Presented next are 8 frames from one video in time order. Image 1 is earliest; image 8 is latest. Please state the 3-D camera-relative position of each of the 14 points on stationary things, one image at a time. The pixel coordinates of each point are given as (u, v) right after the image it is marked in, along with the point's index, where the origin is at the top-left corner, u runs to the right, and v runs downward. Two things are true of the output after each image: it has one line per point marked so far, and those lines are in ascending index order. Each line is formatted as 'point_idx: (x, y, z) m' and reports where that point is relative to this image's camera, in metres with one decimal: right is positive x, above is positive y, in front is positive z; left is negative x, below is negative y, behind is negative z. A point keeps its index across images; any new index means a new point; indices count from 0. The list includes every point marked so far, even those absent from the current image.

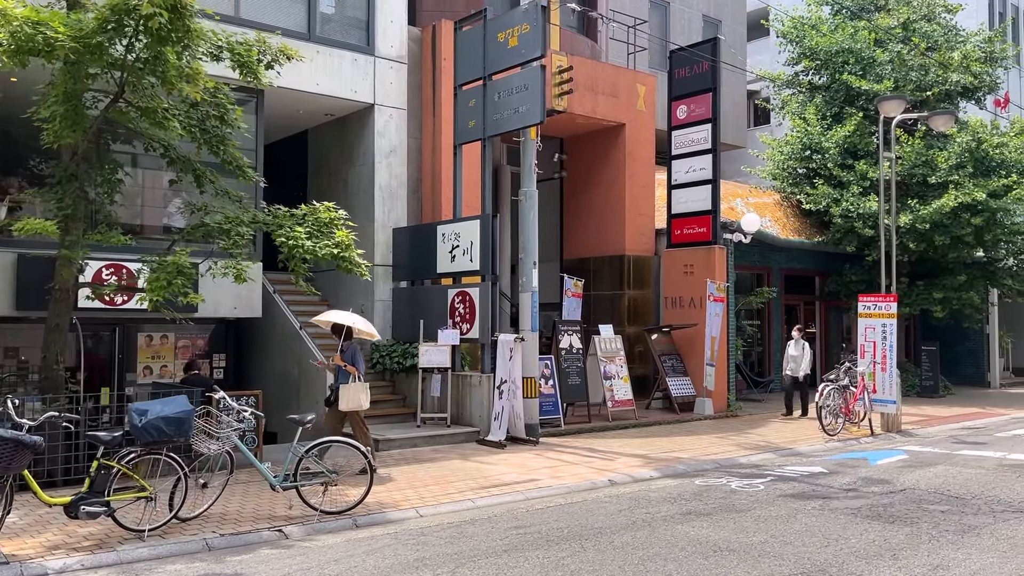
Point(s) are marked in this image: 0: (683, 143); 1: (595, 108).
0: (+3.4, +2.9, +17.3) m
1: (+1.6, +3.5, +17.2) m
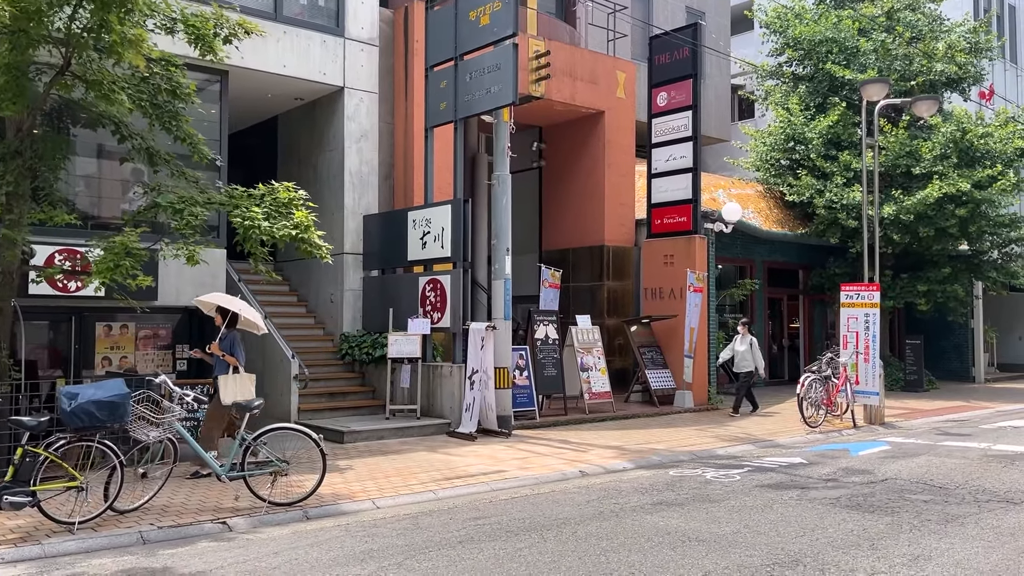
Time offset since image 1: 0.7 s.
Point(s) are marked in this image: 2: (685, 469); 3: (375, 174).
0: (+2.9, +3.0, +16.9) m
1: (+1.2, +3.7, +16.8) m
2: (+1.9, -2.0, +9.5) m
3: (-2.3, +1.9, +14.4) m
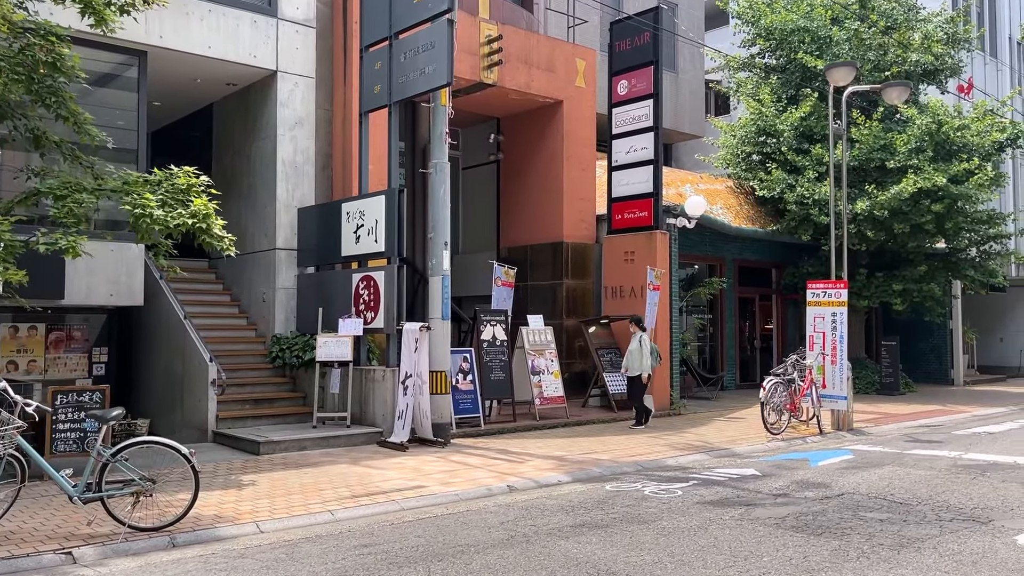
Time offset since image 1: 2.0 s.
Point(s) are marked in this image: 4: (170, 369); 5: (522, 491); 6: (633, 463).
0: (+2.0, +3.1, +16.1) m
1: (+0.3, +3.7, +15.9) m
2: (+1.1, -1.9, +8.6) m
3: (-3.1, +1.9, +13.5) m
4: (-4.7, -1.1, +12.0) m
5: (+0.1, -1.9, +8.4) m
6: (+1.3, -2.0, +9.8) m
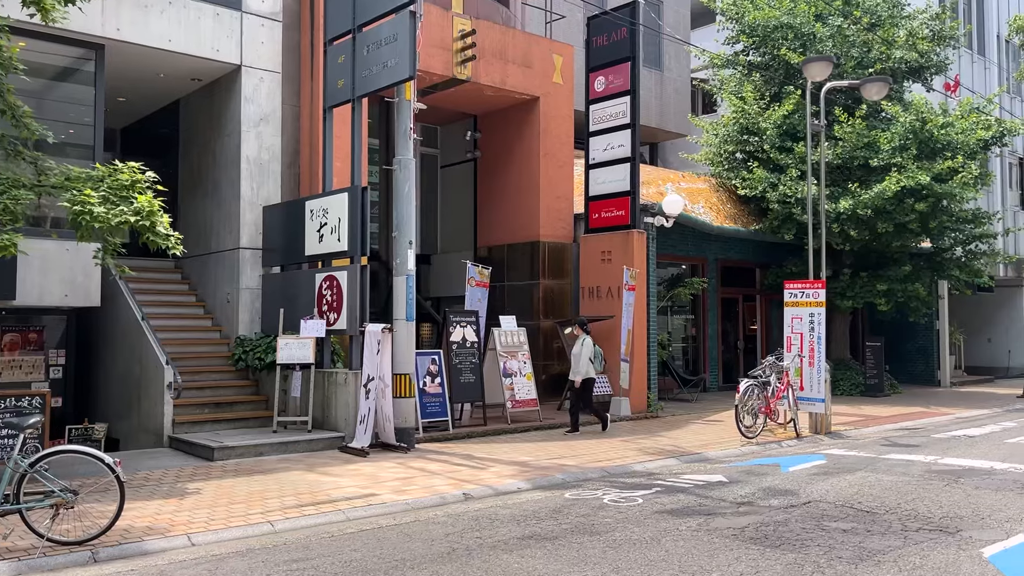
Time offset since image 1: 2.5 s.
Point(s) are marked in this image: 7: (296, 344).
0: (+1.6, +3.1, +15.8) m
1: (-0.1, +3.7, +15.6) m
2: (+0.7, -1.9, +8.3) m
3: (-3.5, +1.9, +13.2) m
4: (-5.1, -1.1, +11.6) m
5: (-0.3, -1.9, +8.0) m
6: (+0.9, -2.0, +9.5) m
7: (-2.8, -0.7, +11.2) m
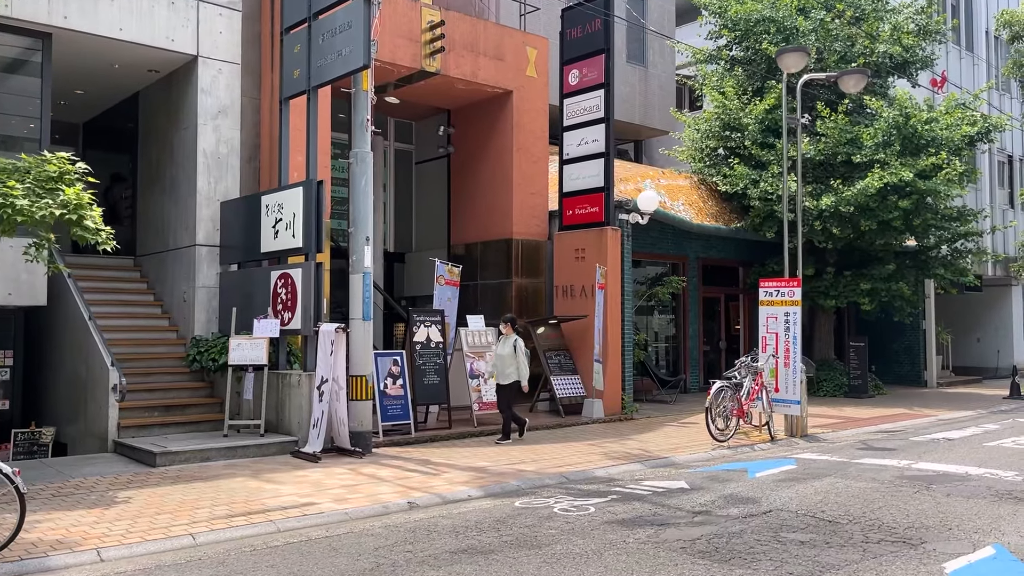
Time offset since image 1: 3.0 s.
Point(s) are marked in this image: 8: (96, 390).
0: (+1.1, +3.1, +15.4) m
1: (-0.6, +3.8, +15.2) m
2: (+0.2, -1.9, +7.9) m
3: (-4.0, +1.9, +12.7) m
4: (-5.6, -1.1, +11.2) m
5: (-0.8, -1.9, +7.6) m
6: (+0.5, -1.9, +9.0) m
7: (-3.2, -0.7, +10.8) m
8: (-5.0, -1.2, +10.5) m
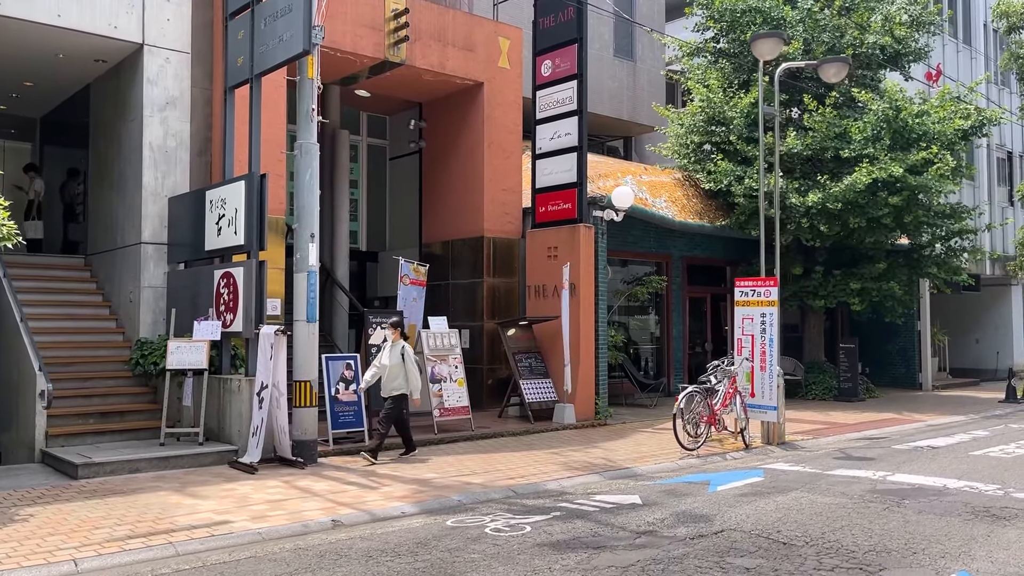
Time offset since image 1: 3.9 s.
0: (+0.6, +3.1, +14.7) m
1: (-1.1, +3.8, +14.6) m
2: (-0.3, -1.9, +7.3) m
3: (-4.5, +1.9, +12.2) m
4: (-6.1, -1.1, +10.6) m
5: (-1.3, -1.9, +7.0) m
6: (-0.1, -1.9, +8.4) m
7: (-3.8, -0.7, +10.2) m
8: (-5.5, -1.2, +9.9) m
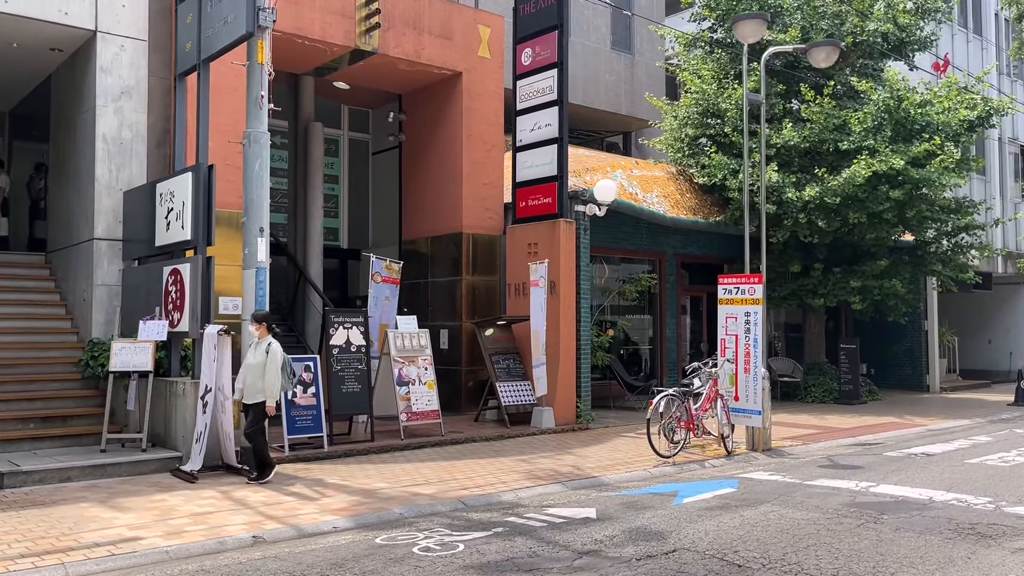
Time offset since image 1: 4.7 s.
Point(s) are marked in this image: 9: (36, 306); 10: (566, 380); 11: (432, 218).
0: (+0.2, +3.1, +14.1) m
1: (-1.5, +3.8, +14.0) m
2: (-0.8, -1.9, +6.7) m
3: (-4.9, +1.9, +11.6) m
4: (-6.5, -1.1, +10.1) m
5: (-1.8, -1.9, +6.4) m
6: (-0.5, -1.9, +7.8) m
7: (-4.2, -0.7, +9.6) m
8: (-6.0, -1.2, +9.4) m
9: (-6.5, -0.3, +11.9) m
10: (+0.8, -1.4, +13.2) m
11: (-1.4, +1.2, +15.2) m
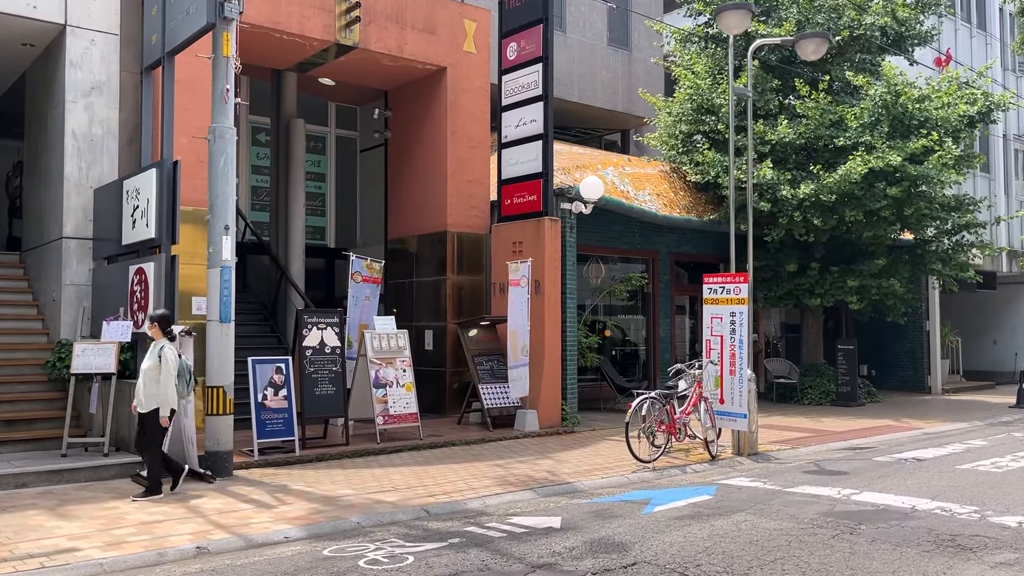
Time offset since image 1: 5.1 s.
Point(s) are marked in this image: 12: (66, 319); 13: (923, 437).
0: (0.0, +3.1, +13.8) m
1: (-1.7, +3.8, +13.7) m
2: (-1.1, -1.9, +6.4) m
3: (-5.2, +1.9, +11.4) m
4: (-6.8, -1.1, +9.9) m
5: (-2.1, -1.9, +6.1) m
6: (-0.8, -1.9, +7.5) m
7: (-4.5, -0.7, +9.4) m
8: (-6.2, -1.2, +9.2) m
9: (-6.7, -0.3, +11.7) m
10: (+0.6, -1.4, +12.9) m
11: (-1.6, +1.2, +14.9) m
12: (-5.6, -0.4, +11.0) m
13: (+6.0, -2.2, +12.7) m
